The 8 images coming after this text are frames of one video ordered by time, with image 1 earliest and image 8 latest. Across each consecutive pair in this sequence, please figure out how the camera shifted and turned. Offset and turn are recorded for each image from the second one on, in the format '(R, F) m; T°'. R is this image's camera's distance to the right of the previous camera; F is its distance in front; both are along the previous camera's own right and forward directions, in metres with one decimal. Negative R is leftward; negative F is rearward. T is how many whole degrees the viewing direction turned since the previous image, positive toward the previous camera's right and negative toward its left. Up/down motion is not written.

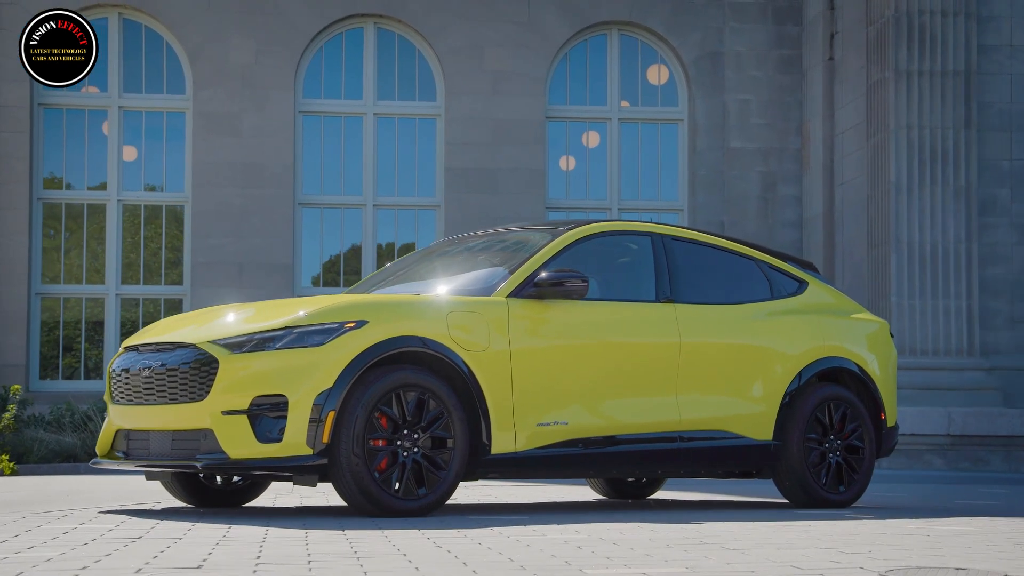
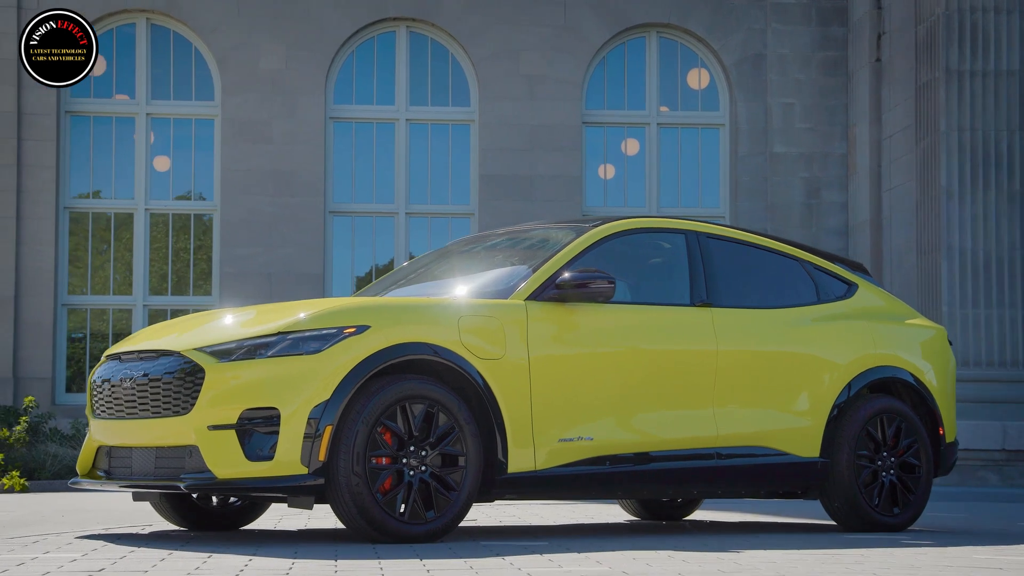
(+0.1, +0.7) m; -2°
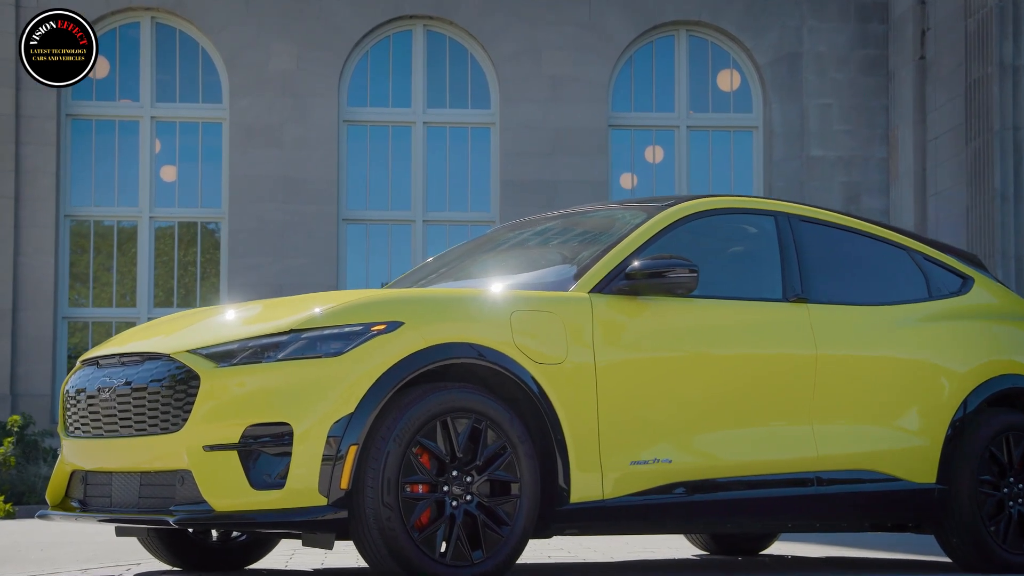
(-0.2, +1.2) m; 0°
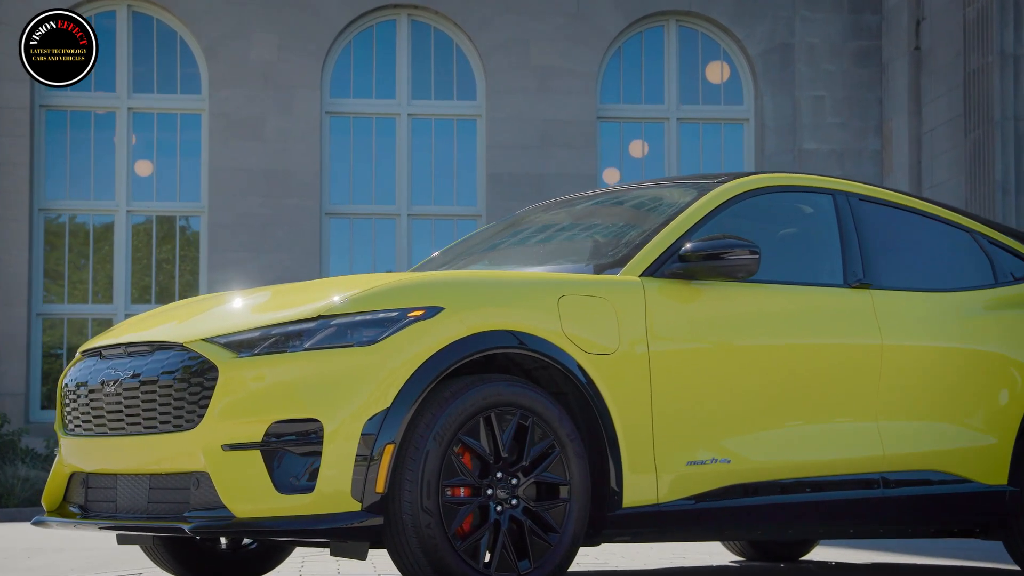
(-0.3, +0.5) m; +1°
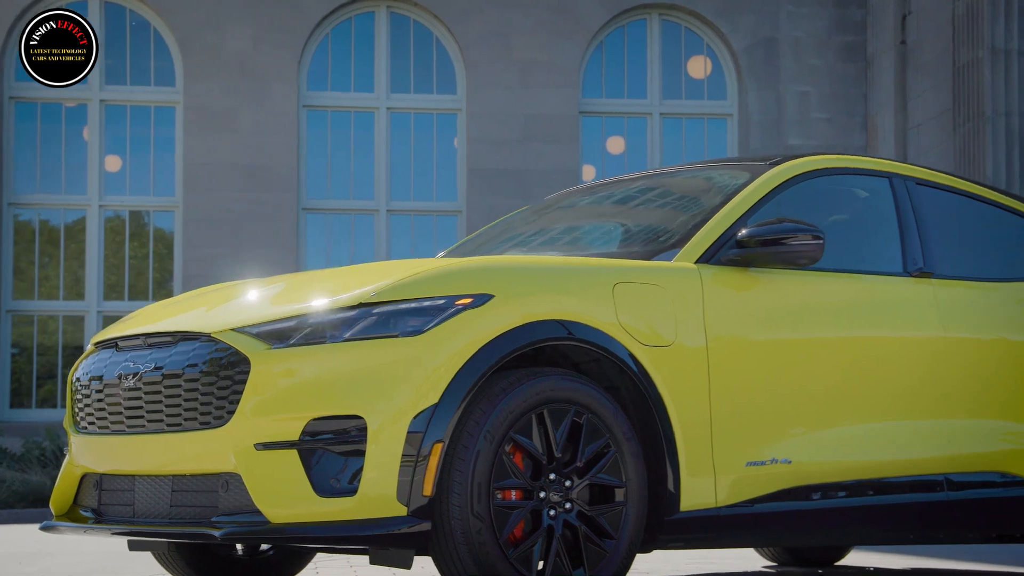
(-0.3, +0.4) m; +2°
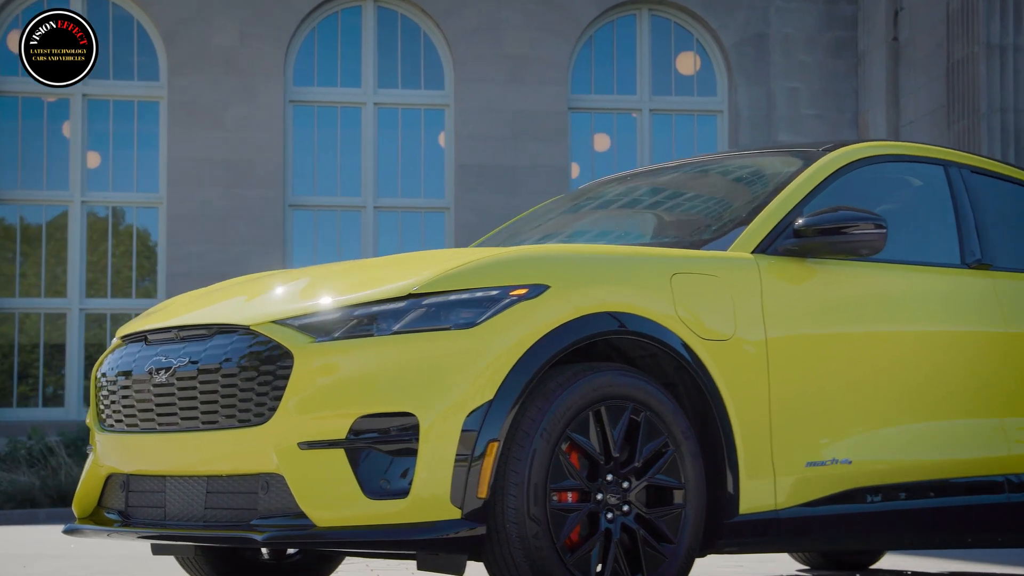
(-0.3, +0.2) m; +1°
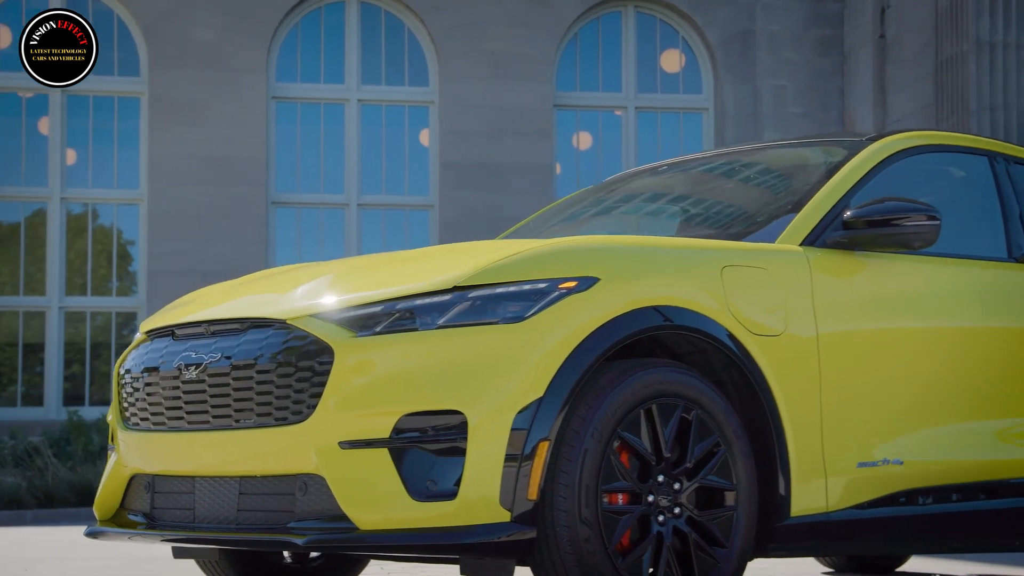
(-0.2, +0.2) m; +1°
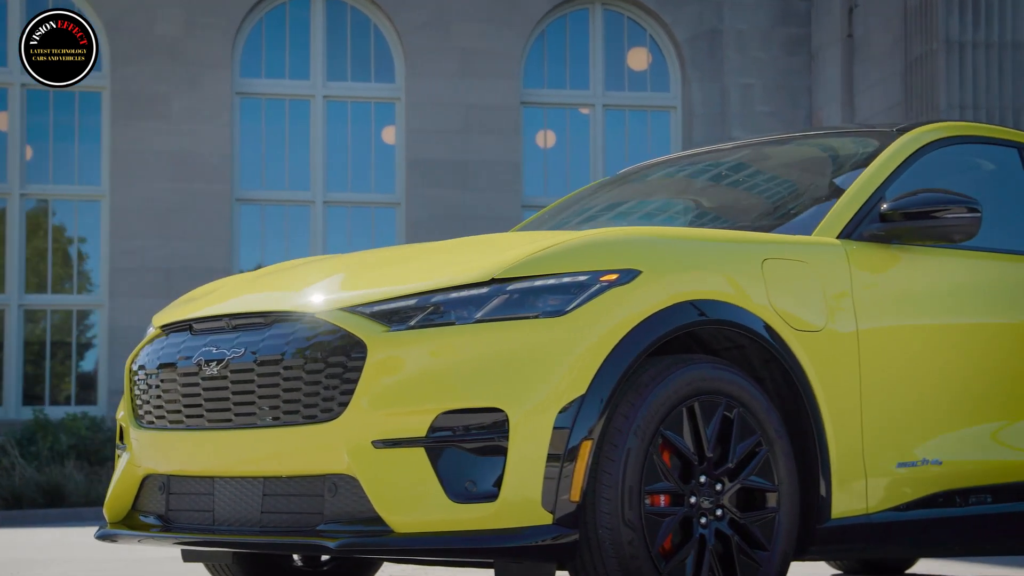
(-0.2, +0.2) m; +2°
